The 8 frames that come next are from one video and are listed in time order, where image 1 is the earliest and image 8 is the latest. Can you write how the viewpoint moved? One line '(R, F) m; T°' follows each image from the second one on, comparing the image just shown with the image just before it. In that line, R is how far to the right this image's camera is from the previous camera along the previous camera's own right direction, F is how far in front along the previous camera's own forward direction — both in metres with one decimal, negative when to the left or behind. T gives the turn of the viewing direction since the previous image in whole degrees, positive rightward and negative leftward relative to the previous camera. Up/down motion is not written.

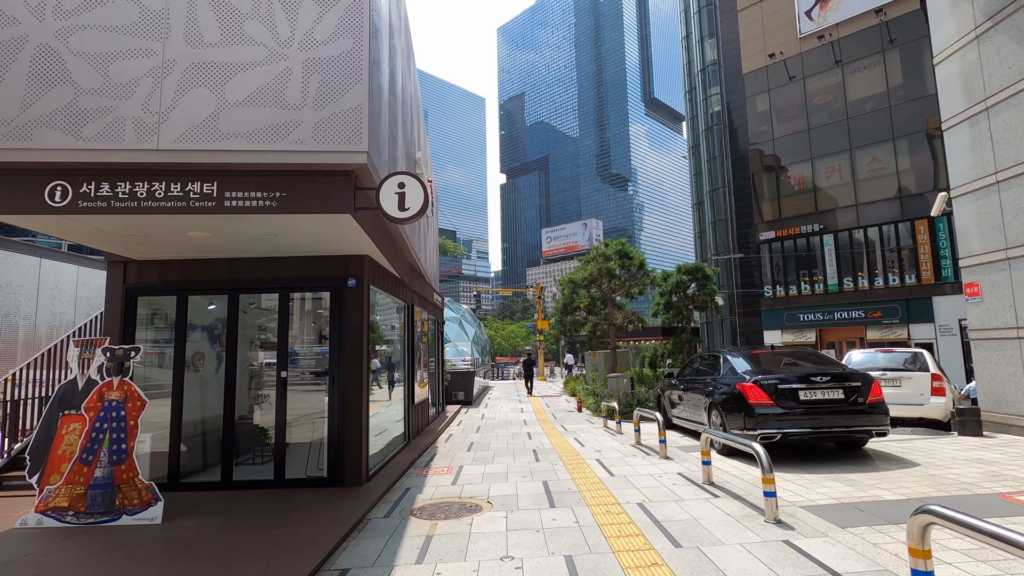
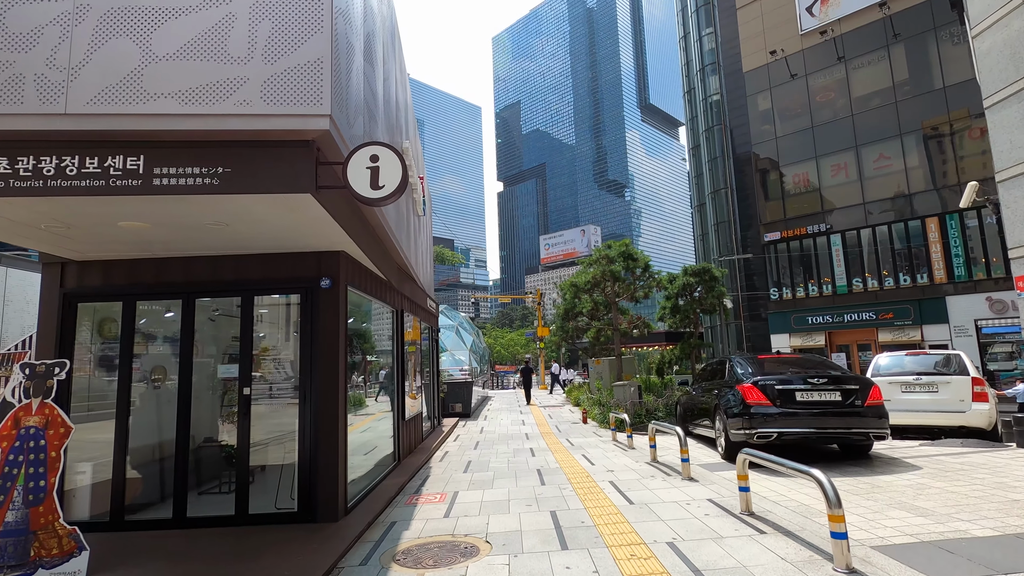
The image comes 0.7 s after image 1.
(0.0, +0.8) m; 0°
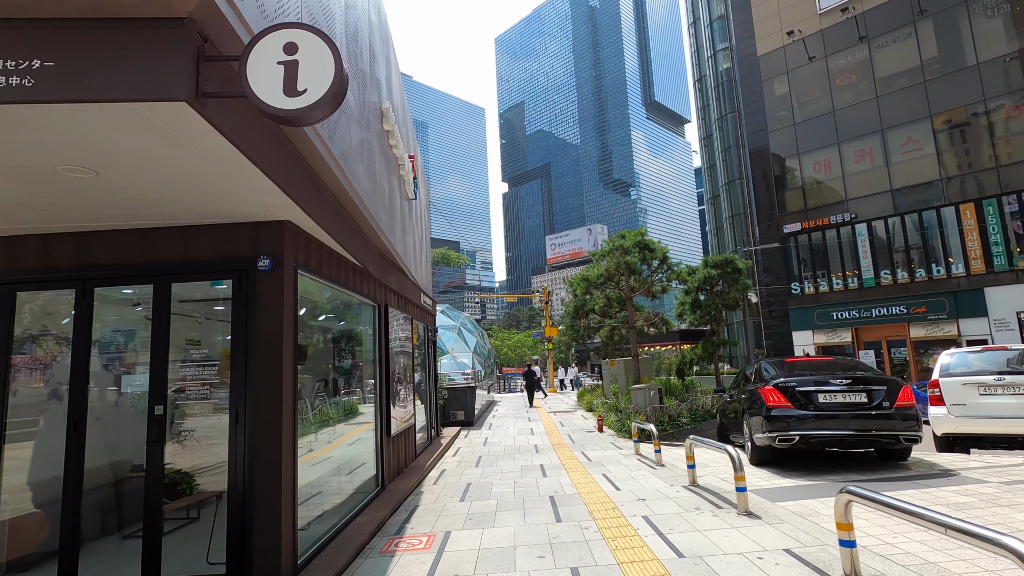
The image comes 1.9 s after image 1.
(0.0, +1.3) m; -1°
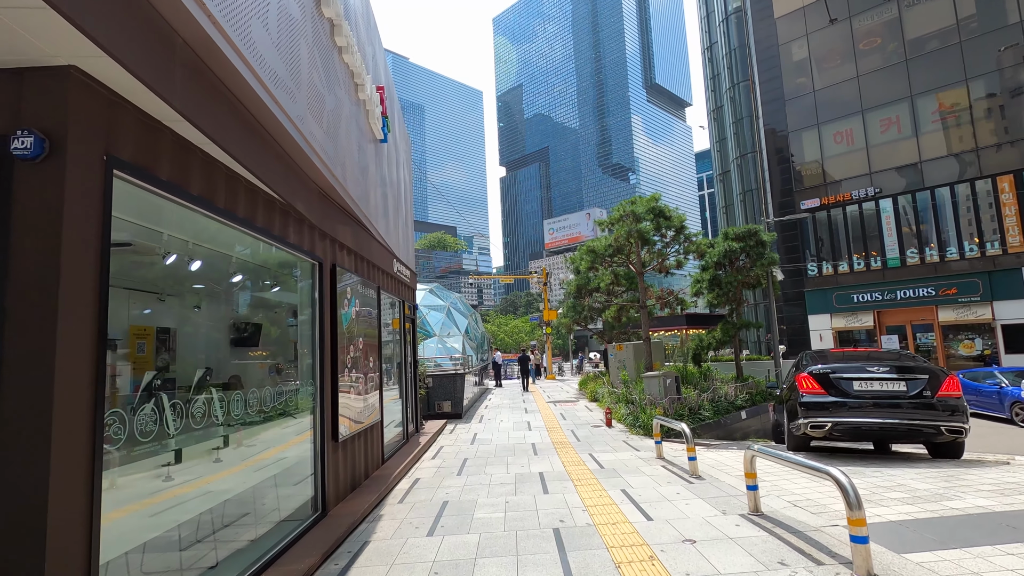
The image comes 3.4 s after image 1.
(+0.1, +1.8) m; 0°
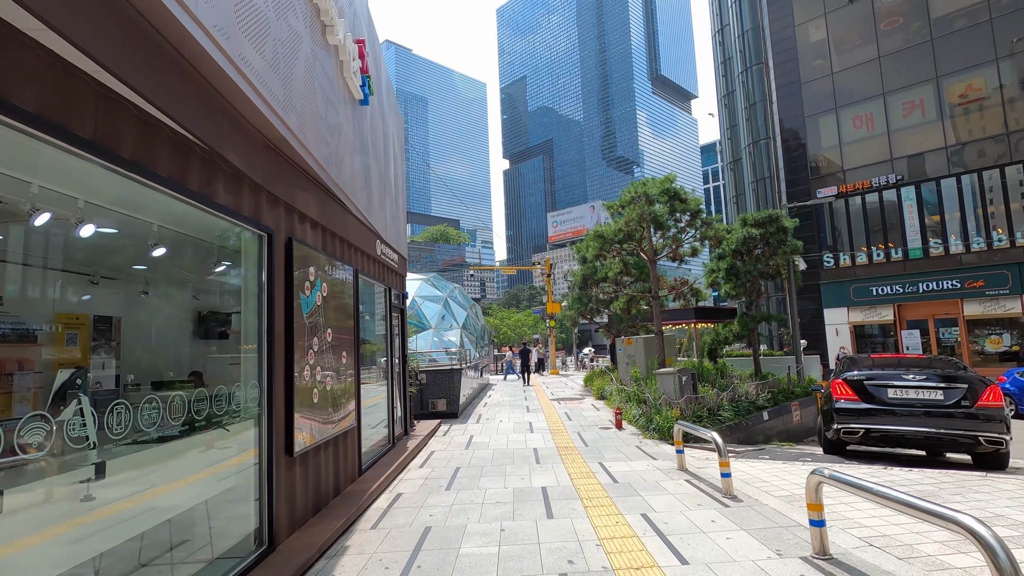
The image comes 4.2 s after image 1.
(0.0, +1.0) m; 0°
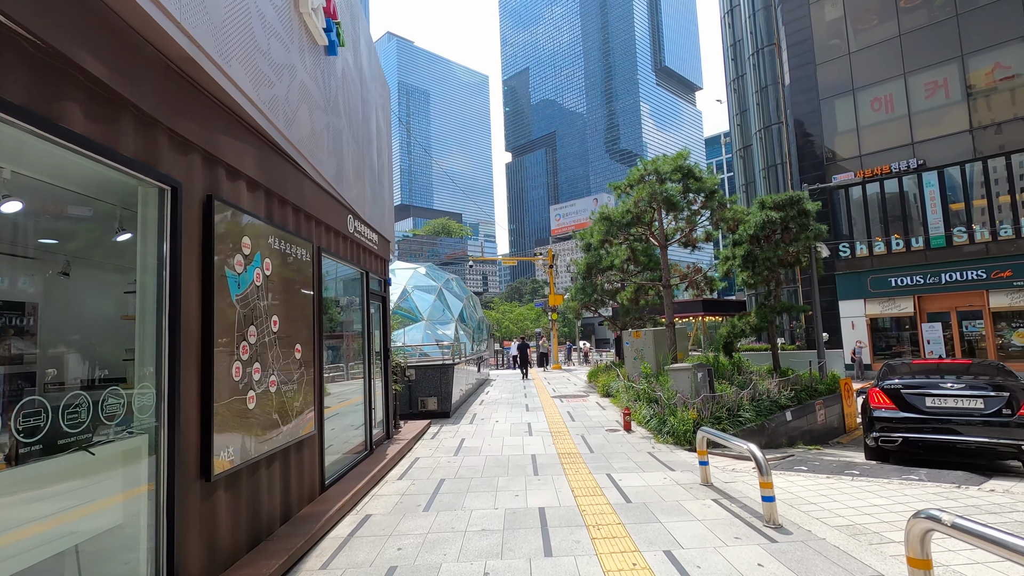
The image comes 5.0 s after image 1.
(+0.1, +1.0) m; 0°
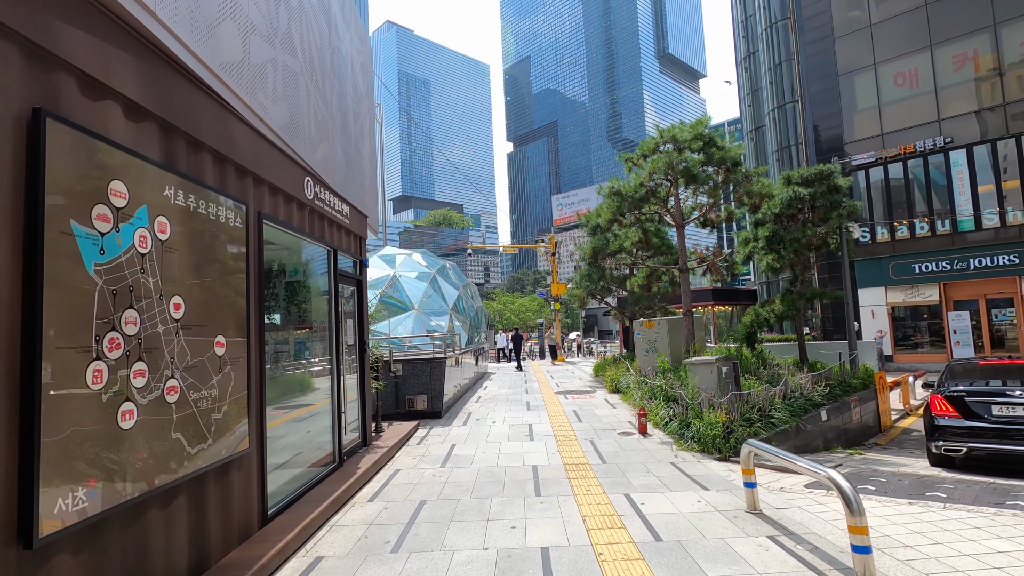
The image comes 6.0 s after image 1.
(+0.1, +1.1) m; 0°
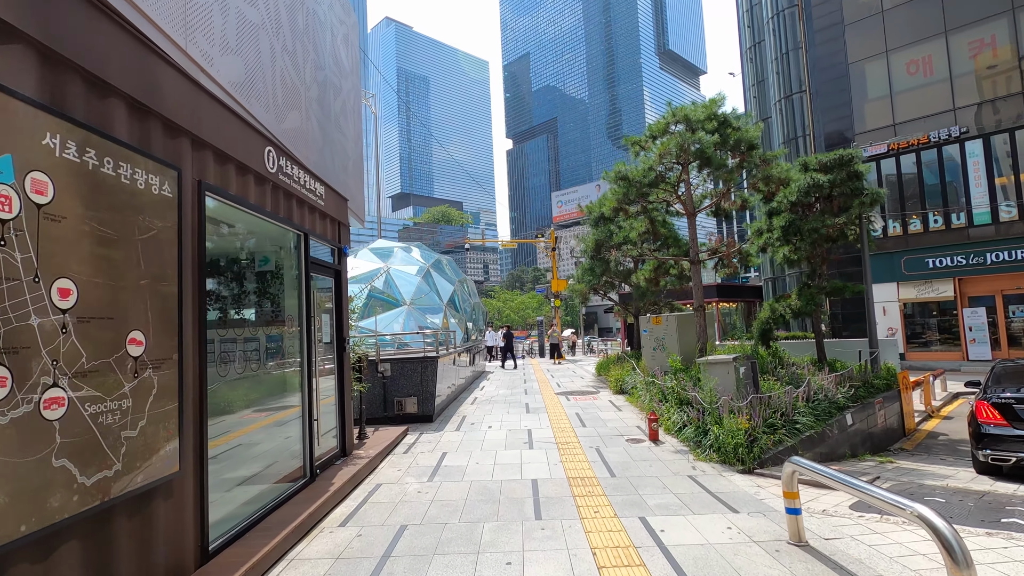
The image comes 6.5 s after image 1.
(0.0, +0.7) m; 0°
